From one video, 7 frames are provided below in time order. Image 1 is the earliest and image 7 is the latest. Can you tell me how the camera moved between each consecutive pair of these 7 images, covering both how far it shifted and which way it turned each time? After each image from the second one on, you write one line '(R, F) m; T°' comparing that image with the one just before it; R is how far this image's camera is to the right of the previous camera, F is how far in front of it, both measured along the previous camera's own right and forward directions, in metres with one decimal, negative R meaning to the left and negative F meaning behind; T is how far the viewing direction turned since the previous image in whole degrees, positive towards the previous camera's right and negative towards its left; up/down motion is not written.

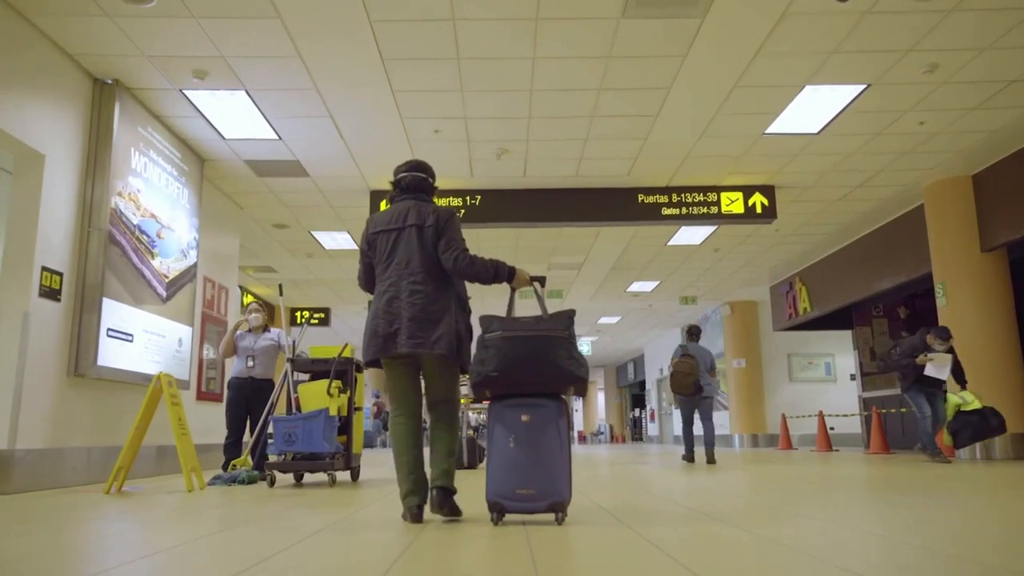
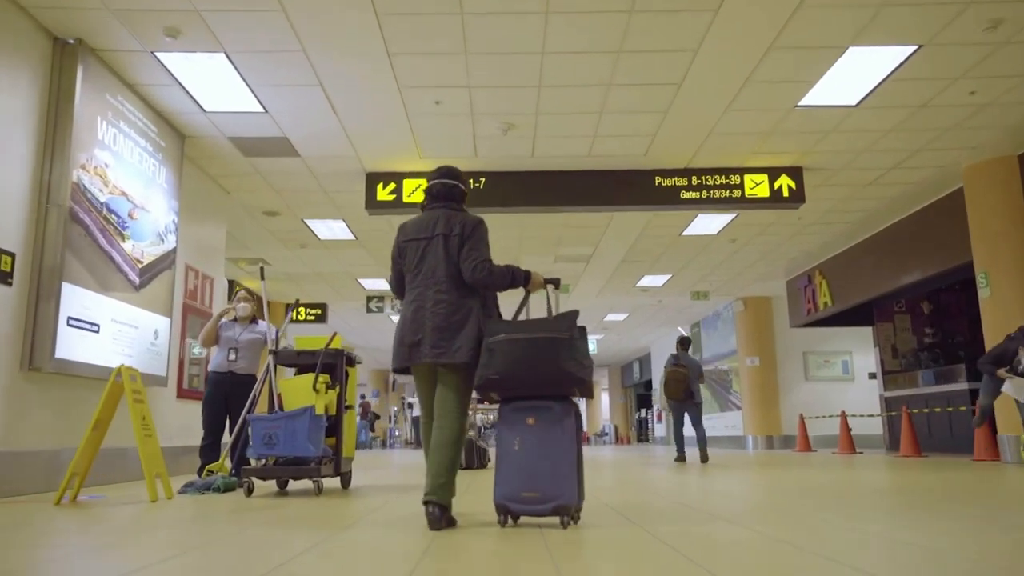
(0.0, +0.6) m; 0°
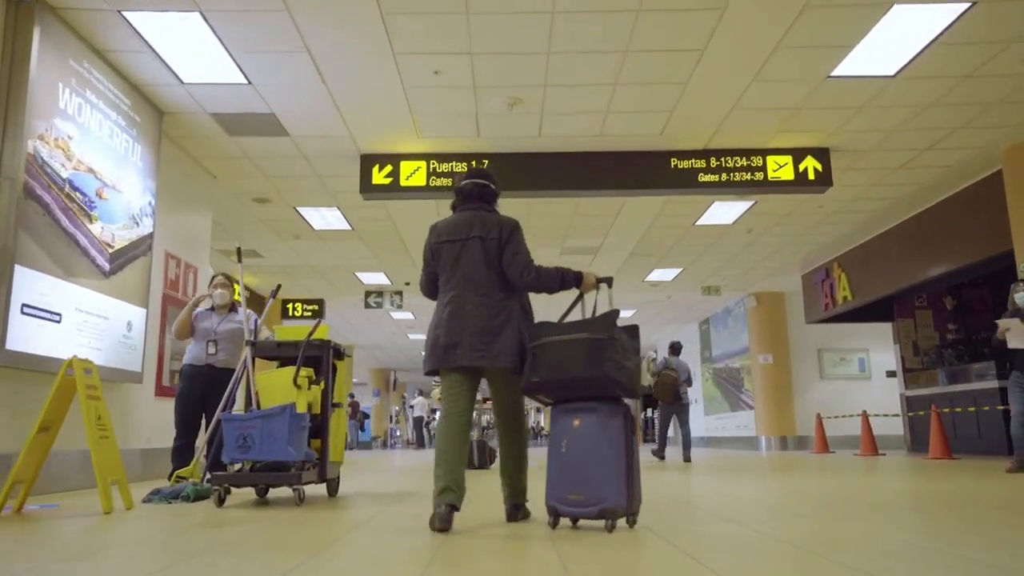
(0.0, +0.5) m; 0°
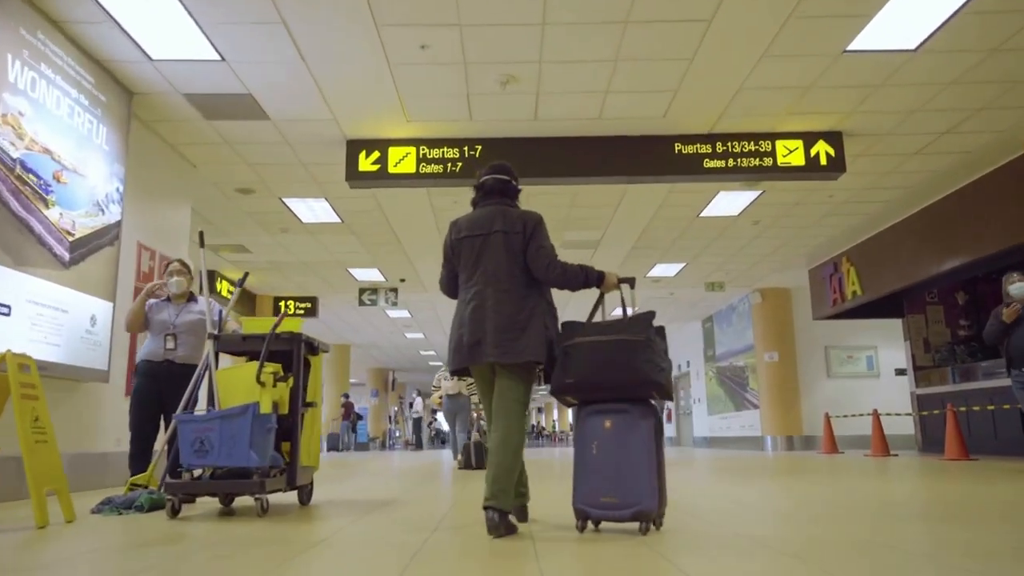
(0.0, +0.4) m; 0°
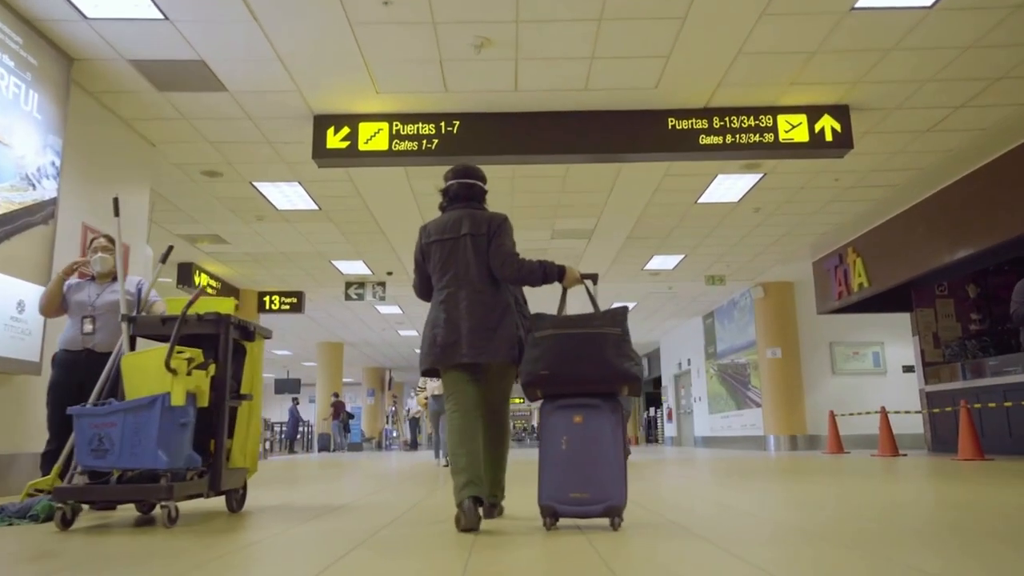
(+0.1, +0.5) m; 0°
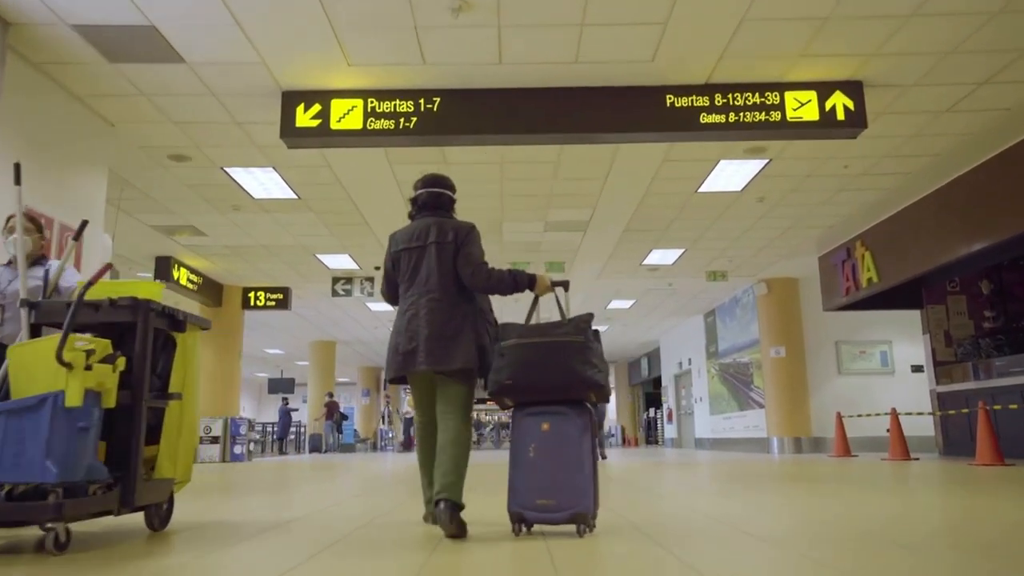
(+0.1, +0.5) m; 0°
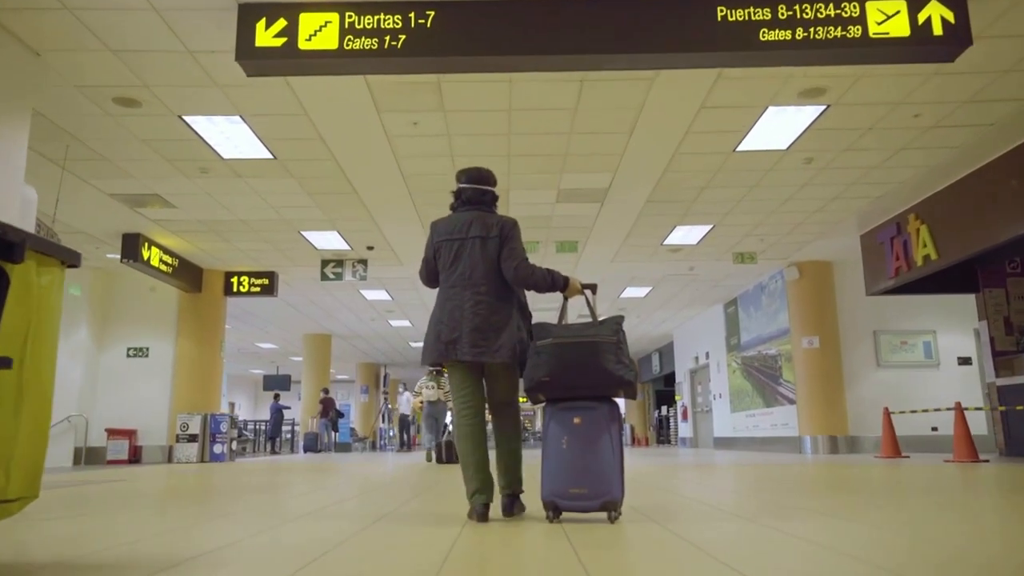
(0.0, +1.1) m; 0°
